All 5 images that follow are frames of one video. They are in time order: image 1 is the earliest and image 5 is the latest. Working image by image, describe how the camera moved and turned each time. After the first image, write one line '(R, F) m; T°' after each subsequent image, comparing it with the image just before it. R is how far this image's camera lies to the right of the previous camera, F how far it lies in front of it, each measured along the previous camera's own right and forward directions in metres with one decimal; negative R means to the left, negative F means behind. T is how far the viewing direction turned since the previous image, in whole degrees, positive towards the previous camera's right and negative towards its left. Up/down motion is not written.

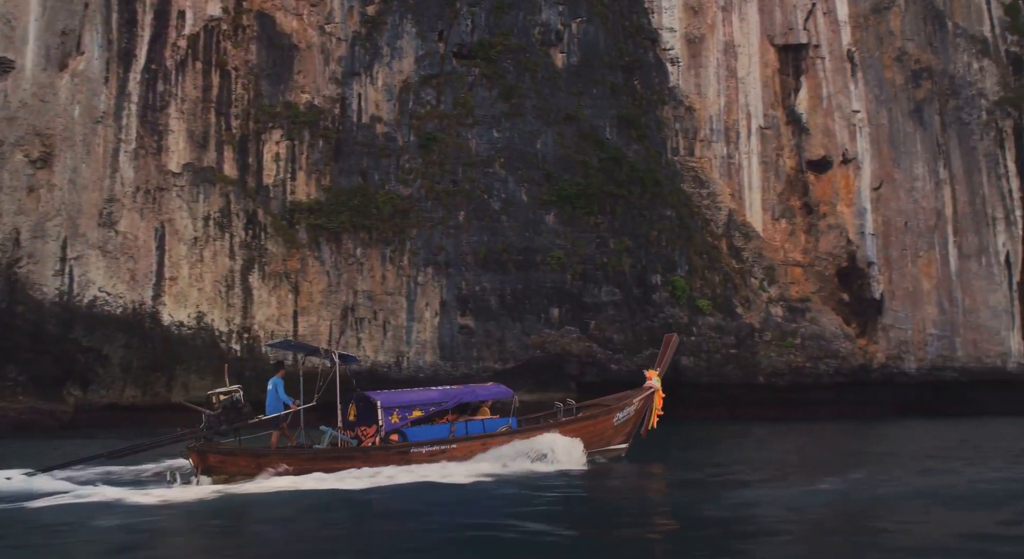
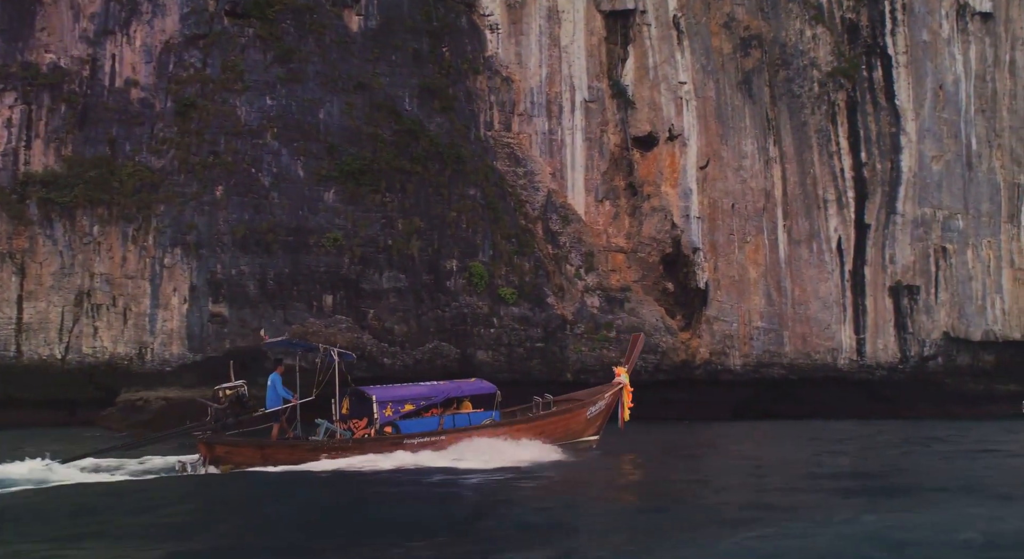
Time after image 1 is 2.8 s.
(+4.1, +2.1) m; +1°
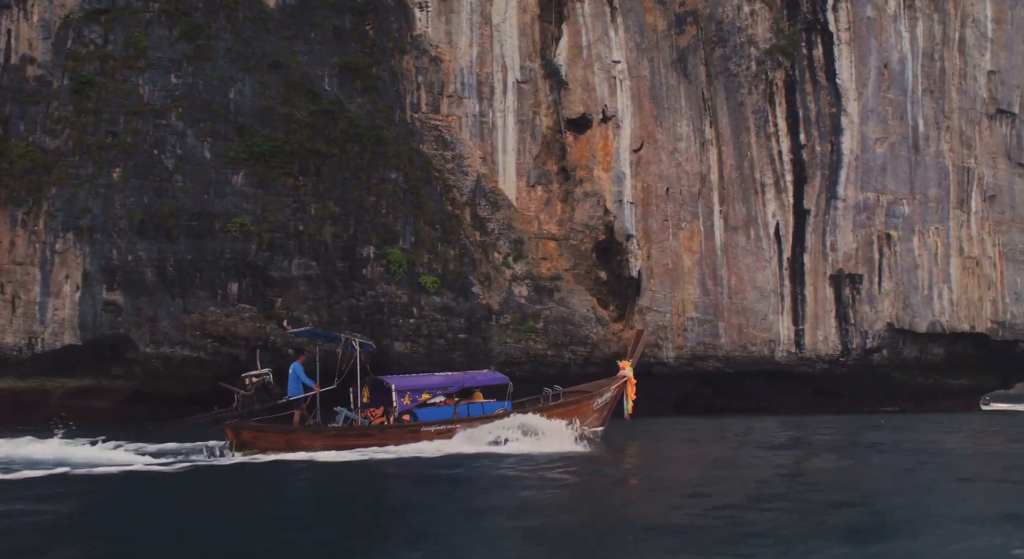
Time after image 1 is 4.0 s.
(+1.7, +1.0) m; 0°
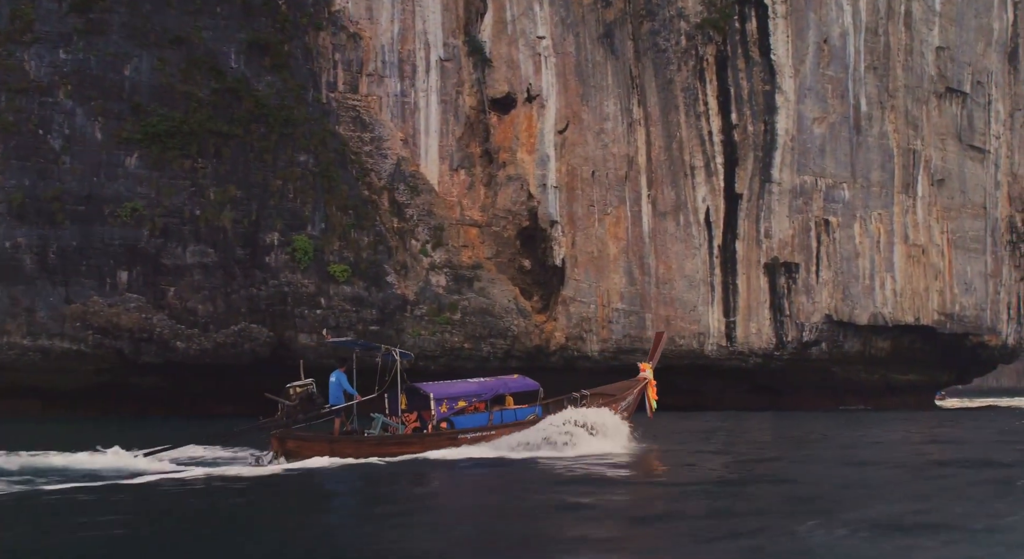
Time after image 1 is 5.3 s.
(+1.7, +1.1) m; 0°
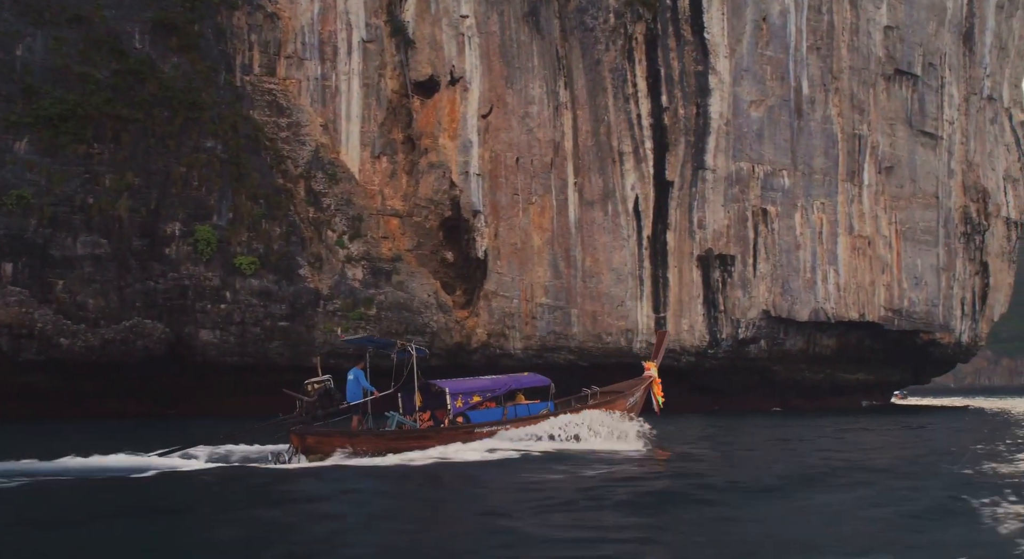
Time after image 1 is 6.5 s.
(+1.6, +1.1) m; 0°
